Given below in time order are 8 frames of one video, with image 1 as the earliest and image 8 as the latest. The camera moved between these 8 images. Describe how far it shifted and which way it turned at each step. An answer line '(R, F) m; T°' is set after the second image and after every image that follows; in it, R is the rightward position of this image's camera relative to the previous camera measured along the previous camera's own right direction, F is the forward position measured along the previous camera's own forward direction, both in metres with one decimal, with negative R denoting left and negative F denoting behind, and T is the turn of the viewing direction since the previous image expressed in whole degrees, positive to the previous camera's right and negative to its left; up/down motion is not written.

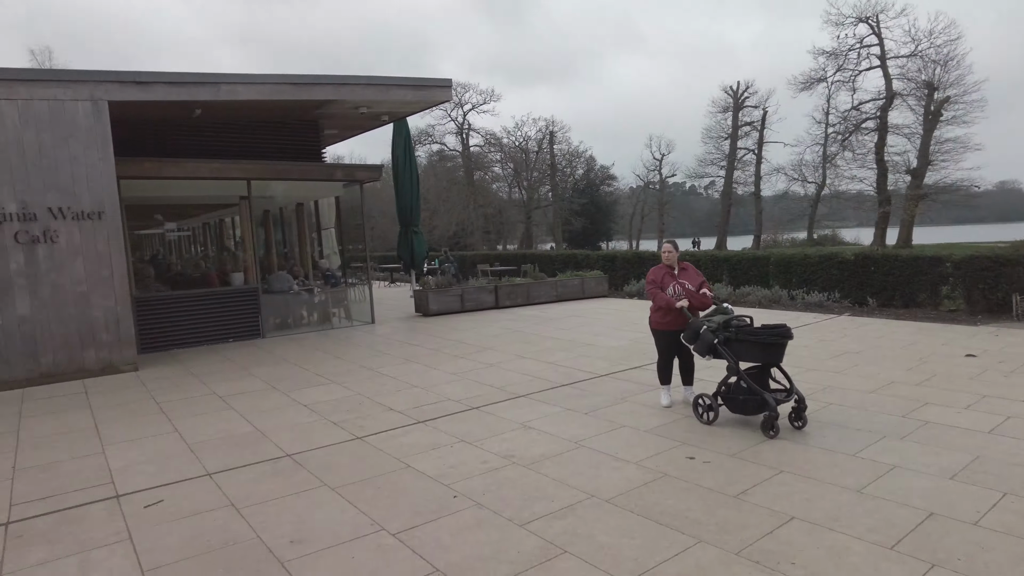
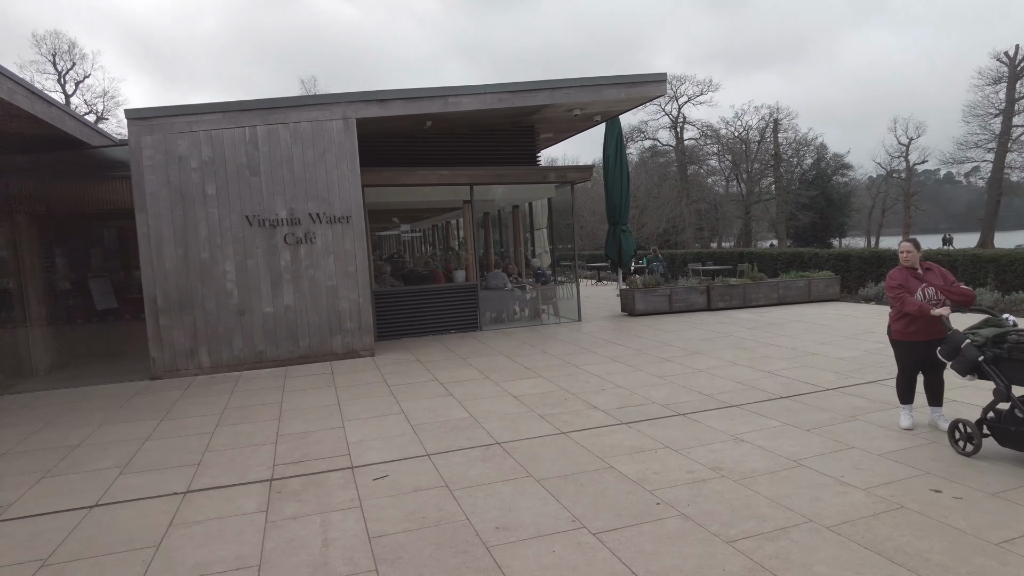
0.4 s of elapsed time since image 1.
(0.0, 0.0) m; -18°
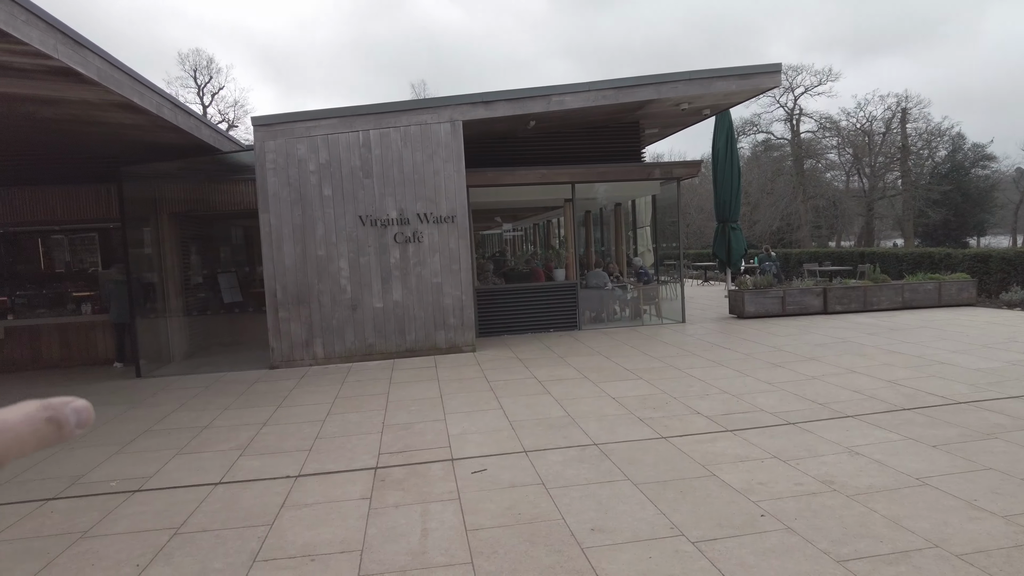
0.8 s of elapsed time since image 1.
(0.0, 0.0) m; -9°
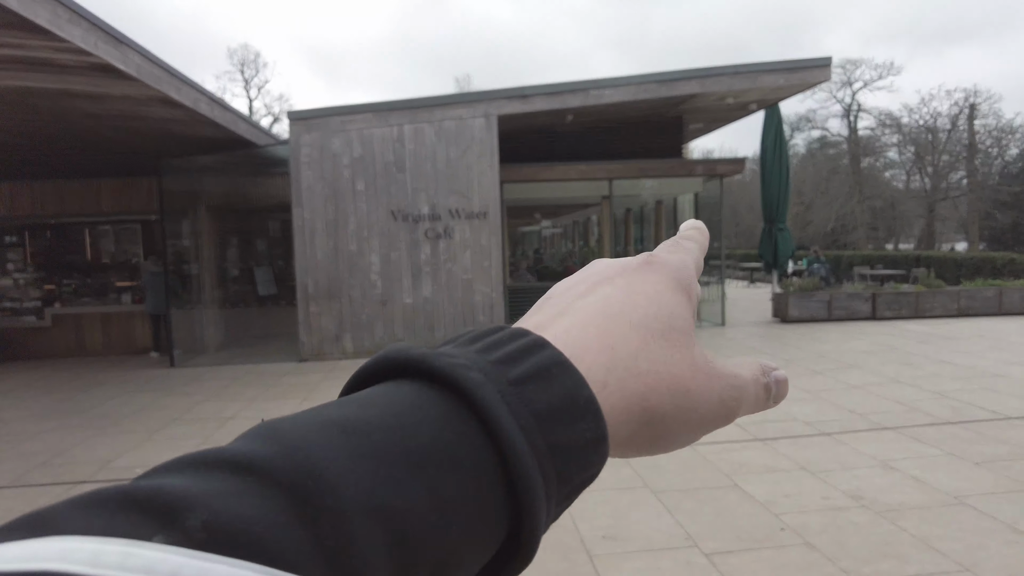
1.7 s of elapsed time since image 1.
(+0.2, +0.2) m; -4°
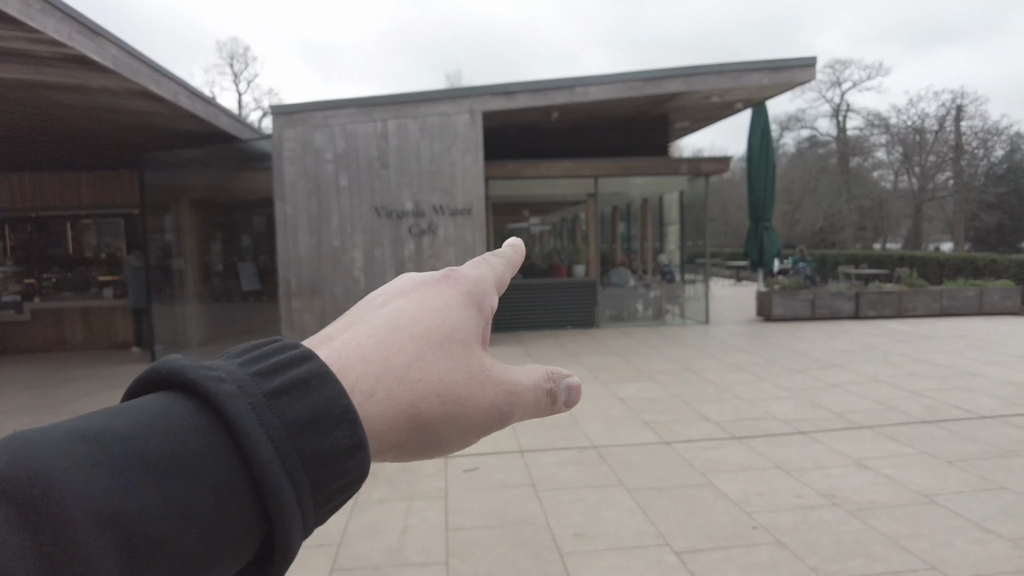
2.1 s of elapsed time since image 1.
(+0.1, 0.0) m; +1°
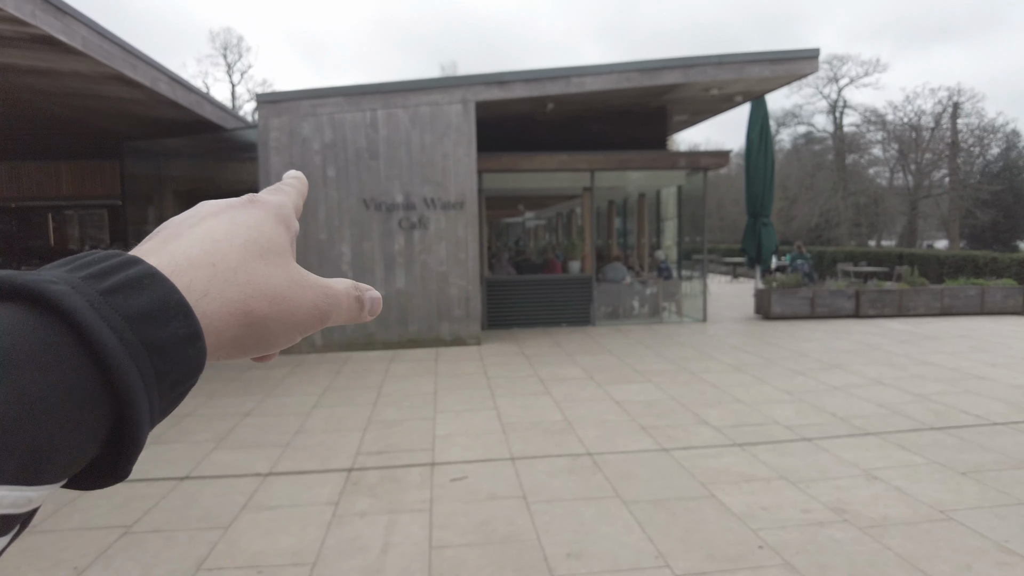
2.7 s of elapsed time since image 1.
(0.0, +0.3) m; 0°
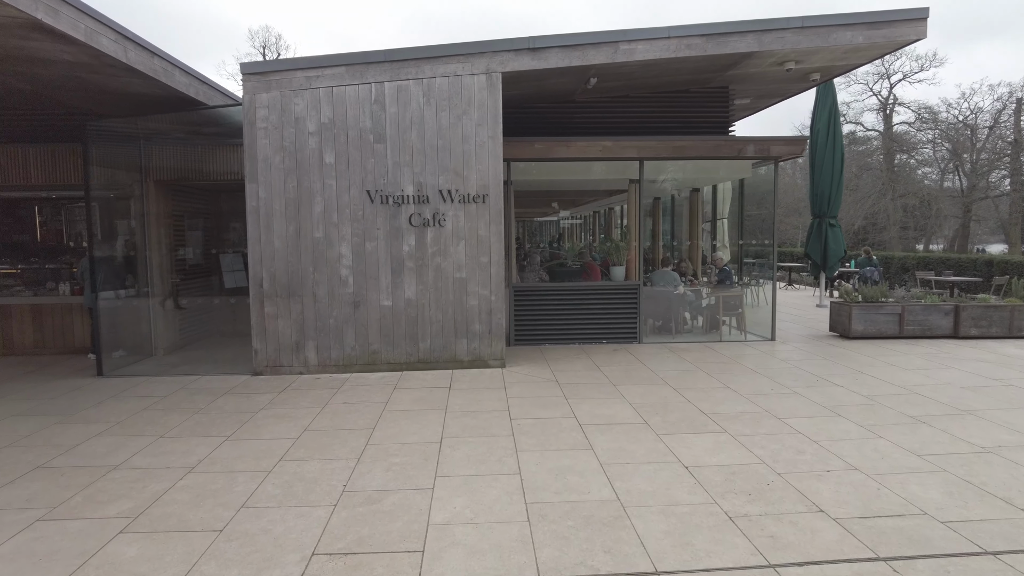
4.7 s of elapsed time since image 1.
(0.0, +1.5) m; -3°
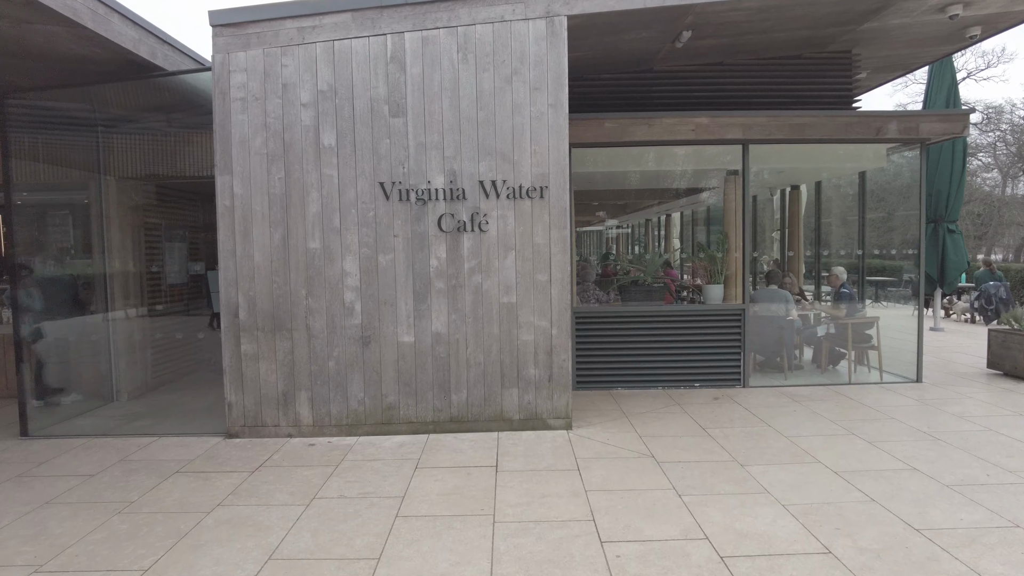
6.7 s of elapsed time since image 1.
(-0.3, +2.0) m; -3°
